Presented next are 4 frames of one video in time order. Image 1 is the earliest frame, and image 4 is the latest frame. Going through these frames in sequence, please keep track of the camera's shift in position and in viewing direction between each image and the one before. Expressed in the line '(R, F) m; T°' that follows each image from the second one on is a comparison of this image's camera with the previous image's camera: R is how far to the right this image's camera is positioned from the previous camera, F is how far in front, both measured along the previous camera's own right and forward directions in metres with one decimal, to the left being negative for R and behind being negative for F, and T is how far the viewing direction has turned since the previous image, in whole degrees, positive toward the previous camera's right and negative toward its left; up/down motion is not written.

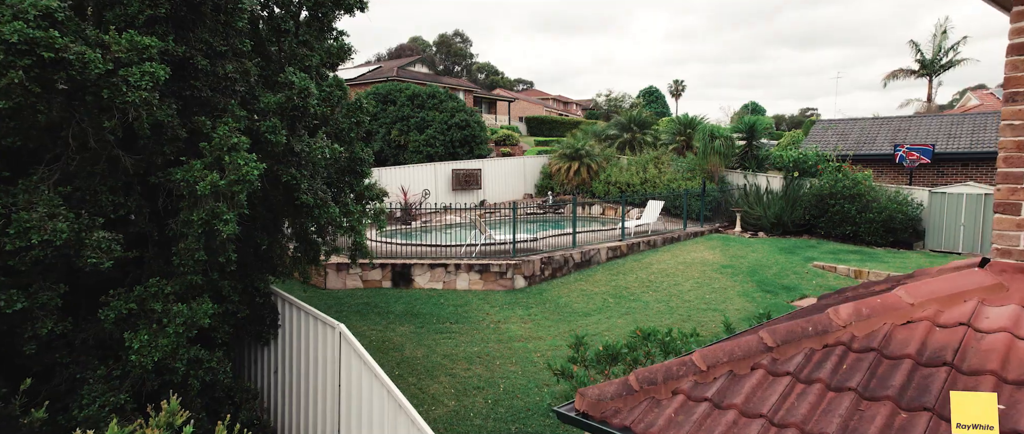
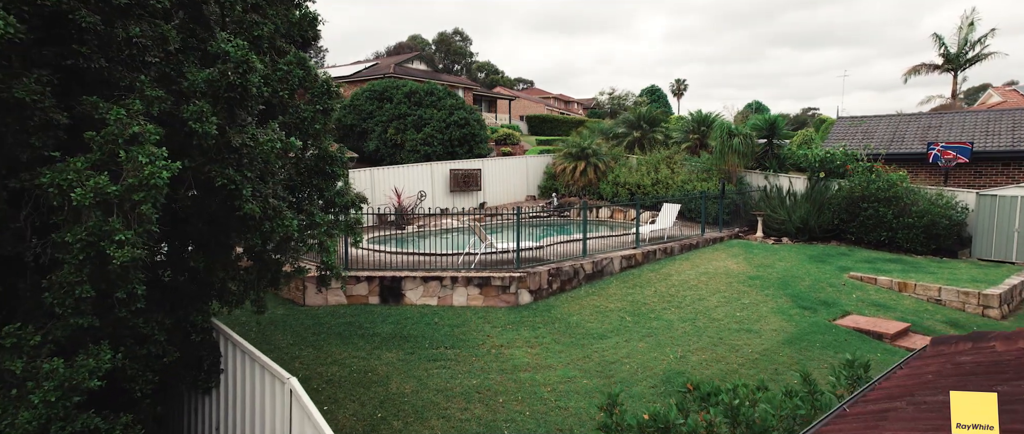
(-0.1, +1.2) m; 0°
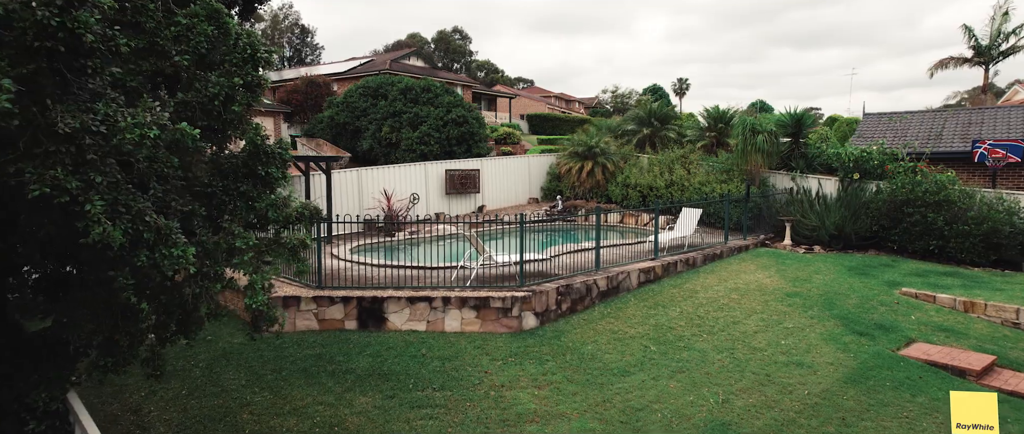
(0.0, +1.4) m; 0°
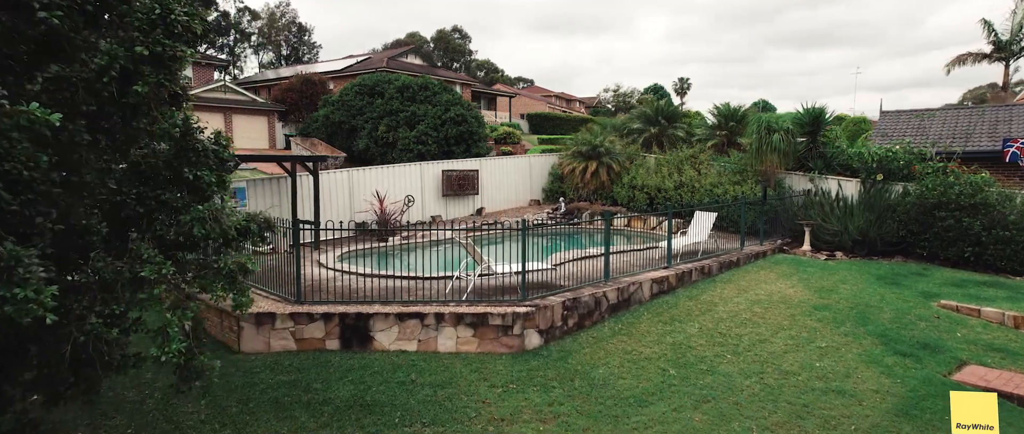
(0.0, +0.8) m; 0°
